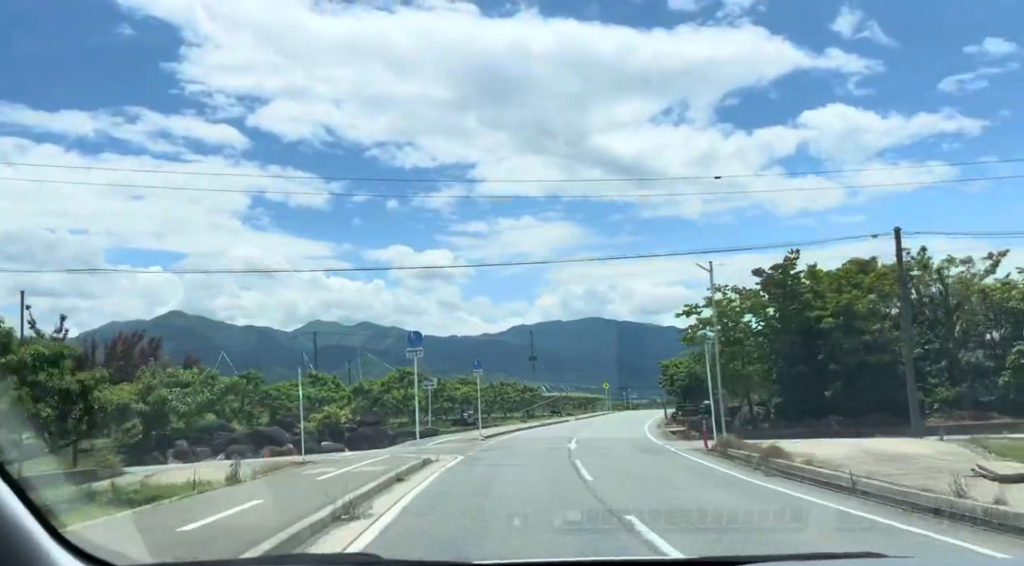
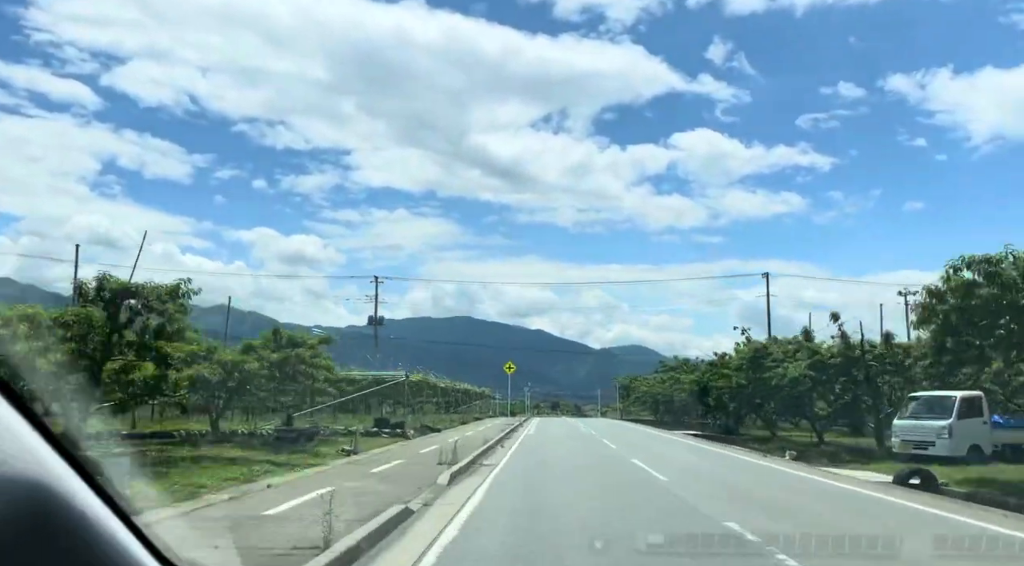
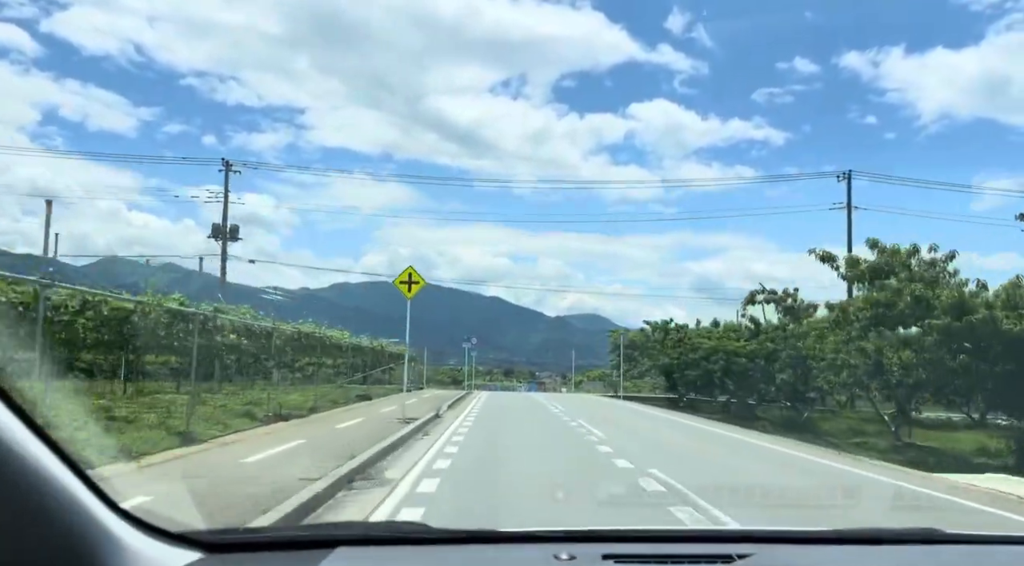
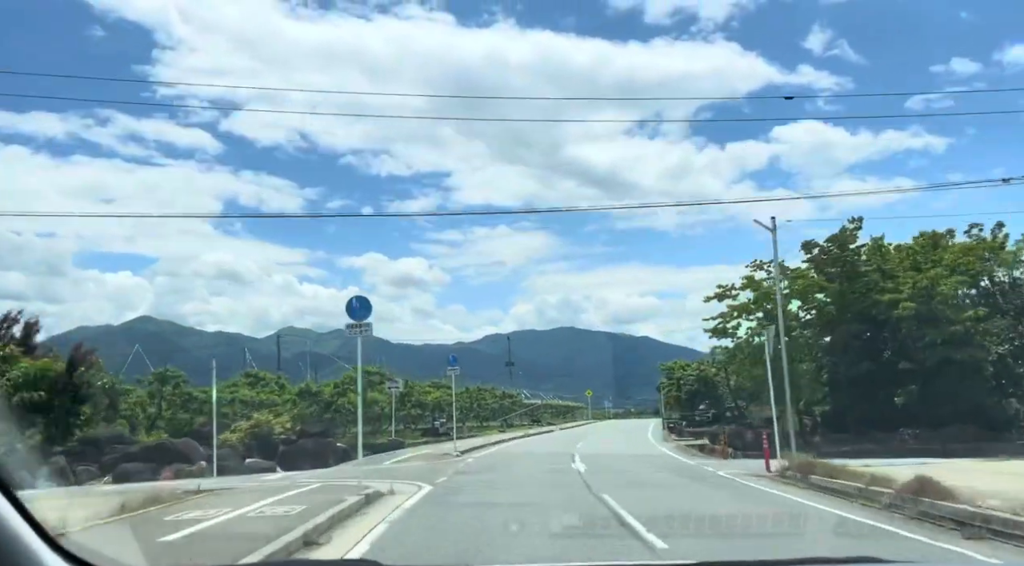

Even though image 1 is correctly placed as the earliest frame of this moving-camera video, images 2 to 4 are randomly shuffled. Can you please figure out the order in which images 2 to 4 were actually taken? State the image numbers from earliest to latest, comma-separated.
4, 2, 3
